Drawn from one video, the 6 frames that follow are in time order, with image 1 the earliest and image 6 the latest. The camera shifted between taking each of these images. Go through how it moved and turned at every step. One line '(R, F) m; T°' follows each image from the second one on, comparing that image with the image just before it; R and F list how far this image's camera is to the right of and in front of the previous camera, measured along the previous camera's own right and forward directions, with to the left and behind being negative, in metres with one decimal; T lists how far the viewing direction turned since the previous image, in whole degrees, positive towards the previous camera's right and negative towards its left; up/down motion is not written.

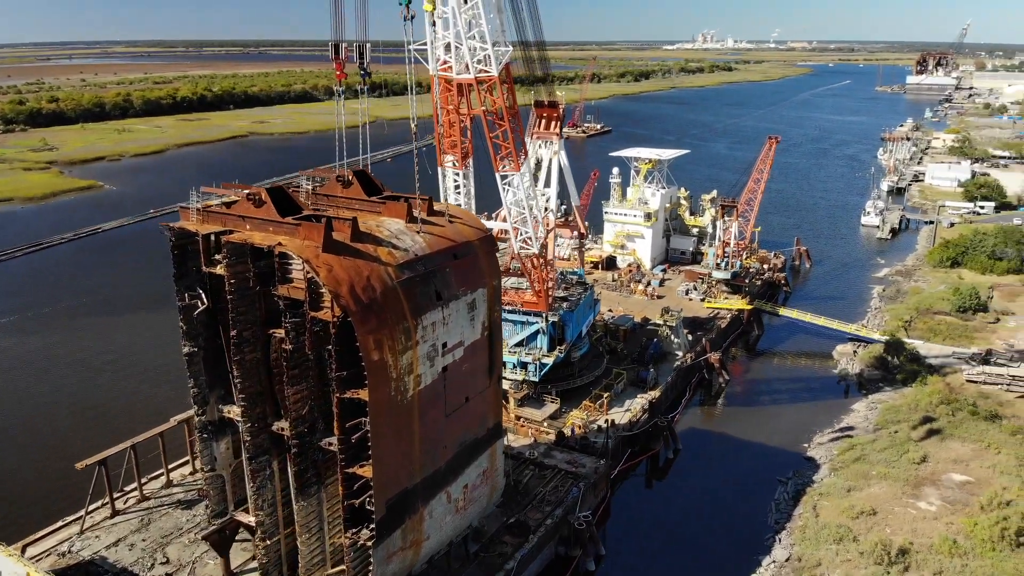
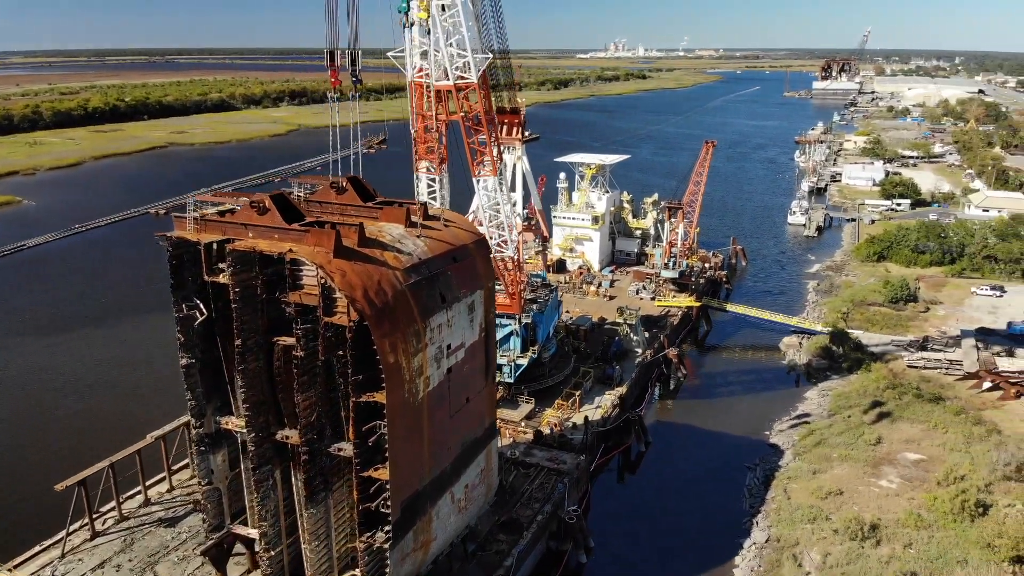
(-1.2, -0.2) m; +6°
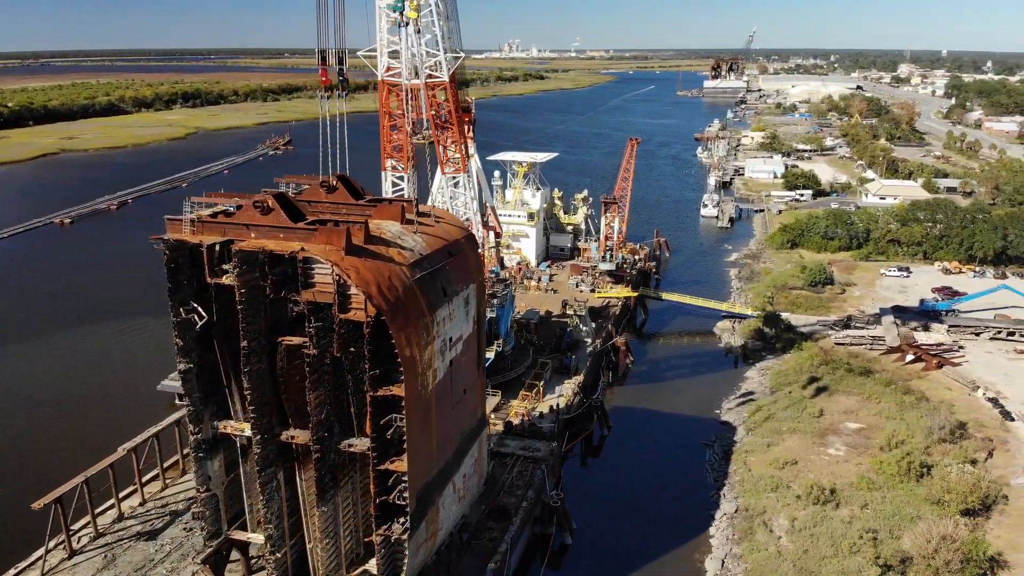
(-1.4, -0.3) m; +7°
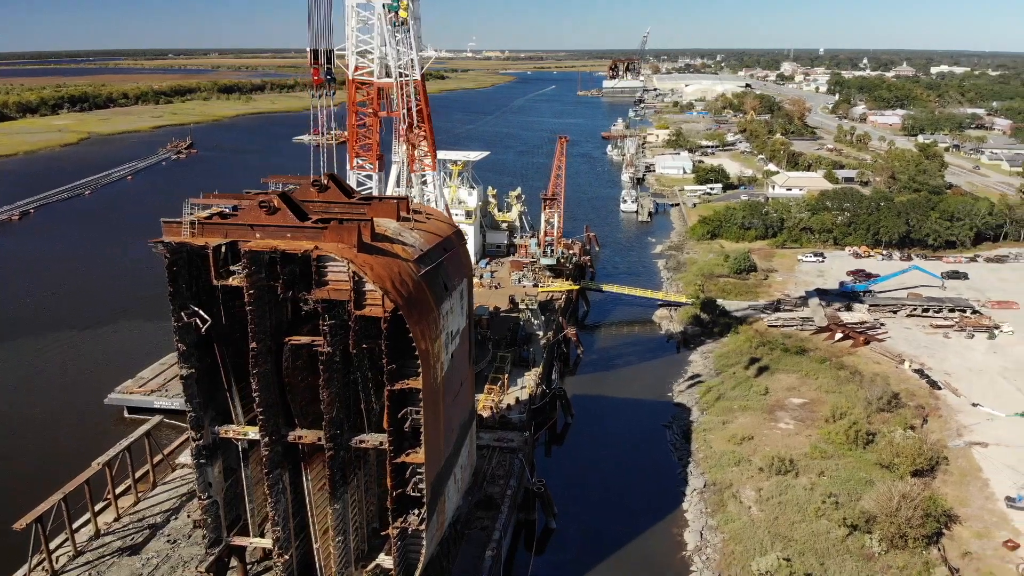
(-1.5, -0.3) m; +7°
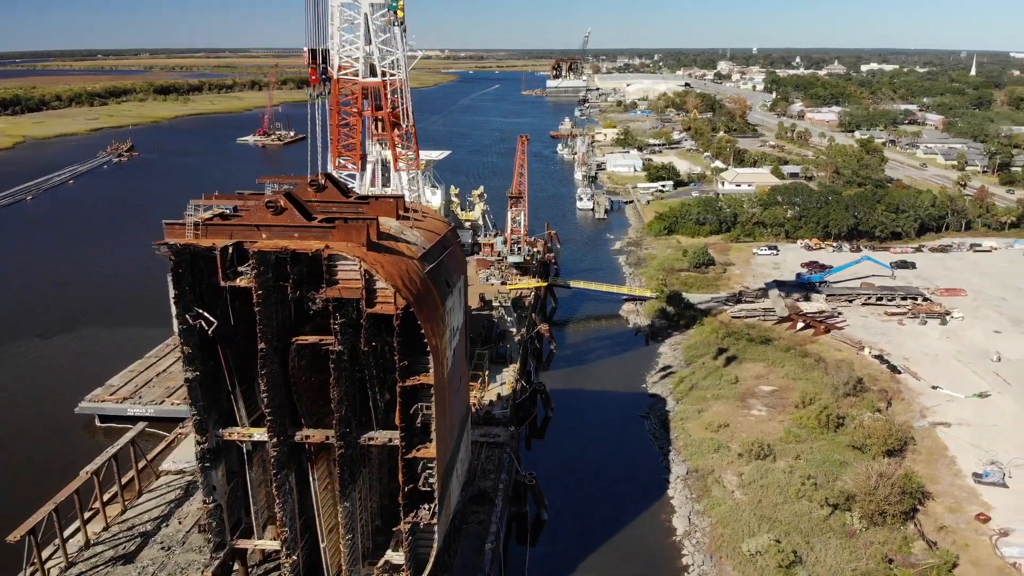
(-0.9, -0.2) m; +4°
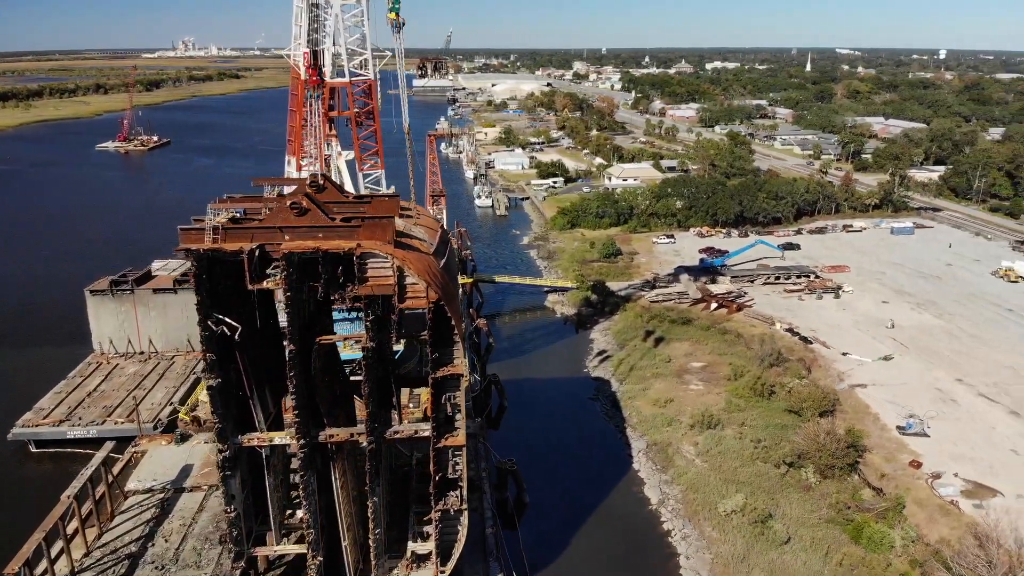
(-2.2, -0.3) m; +10°
